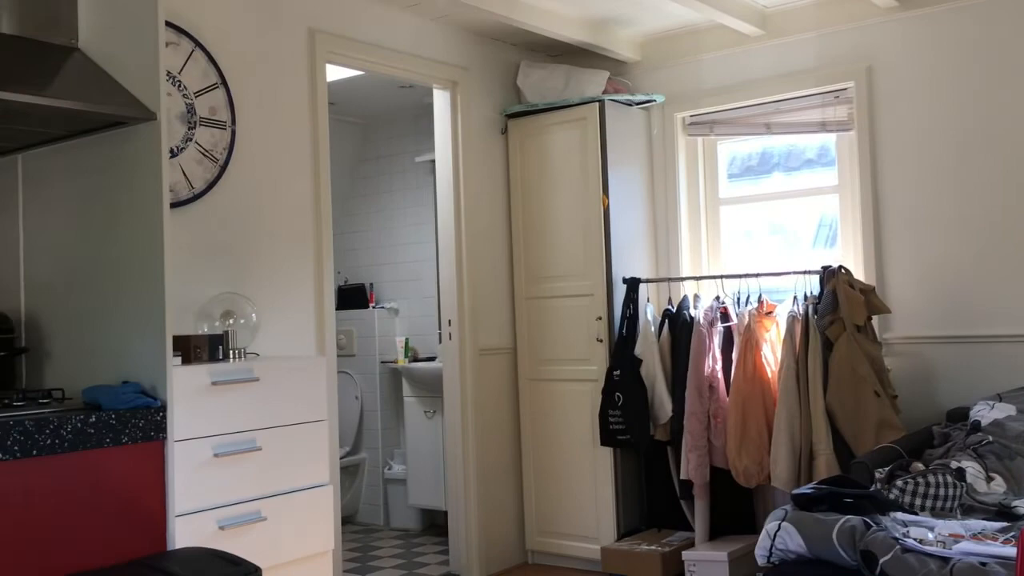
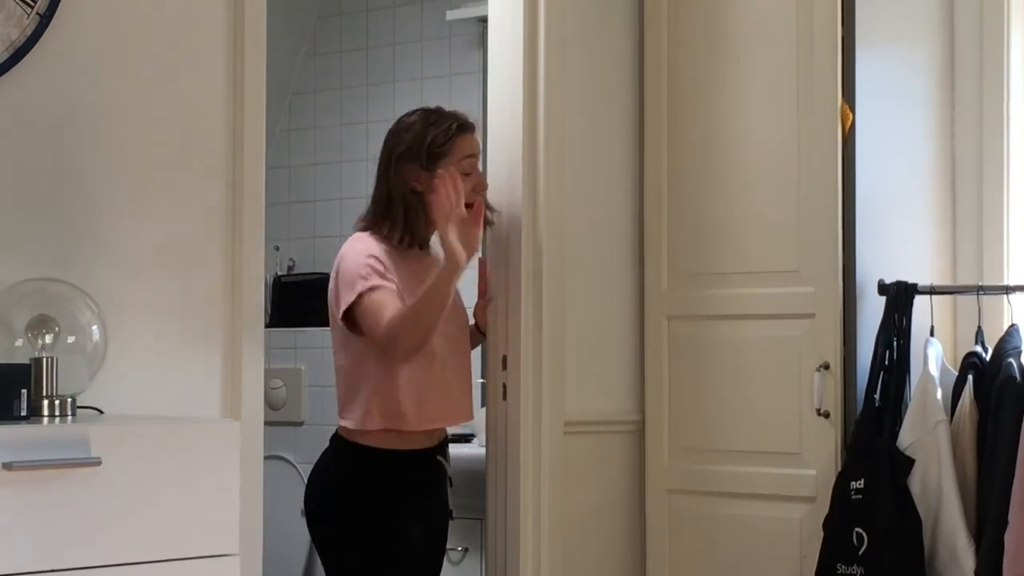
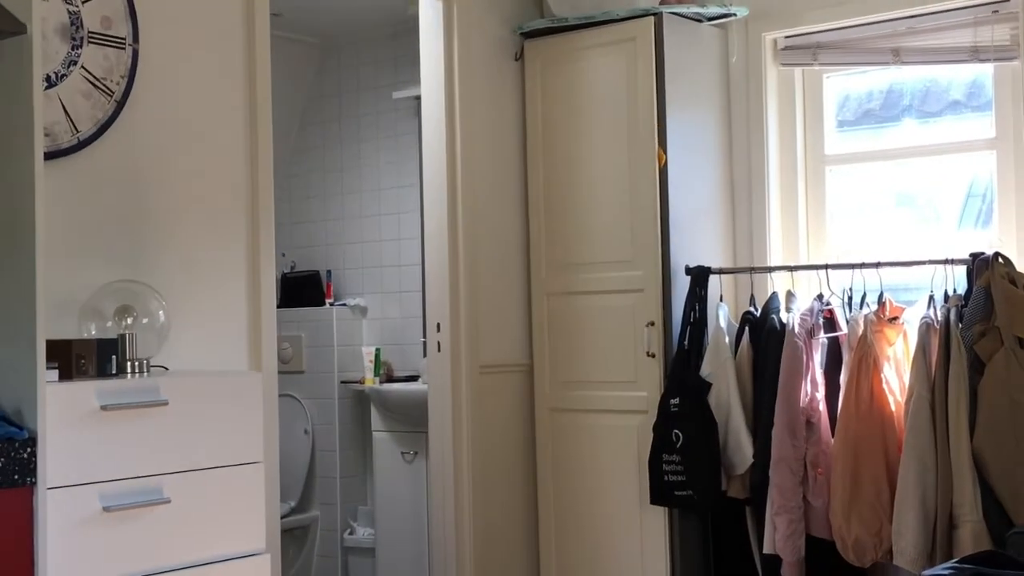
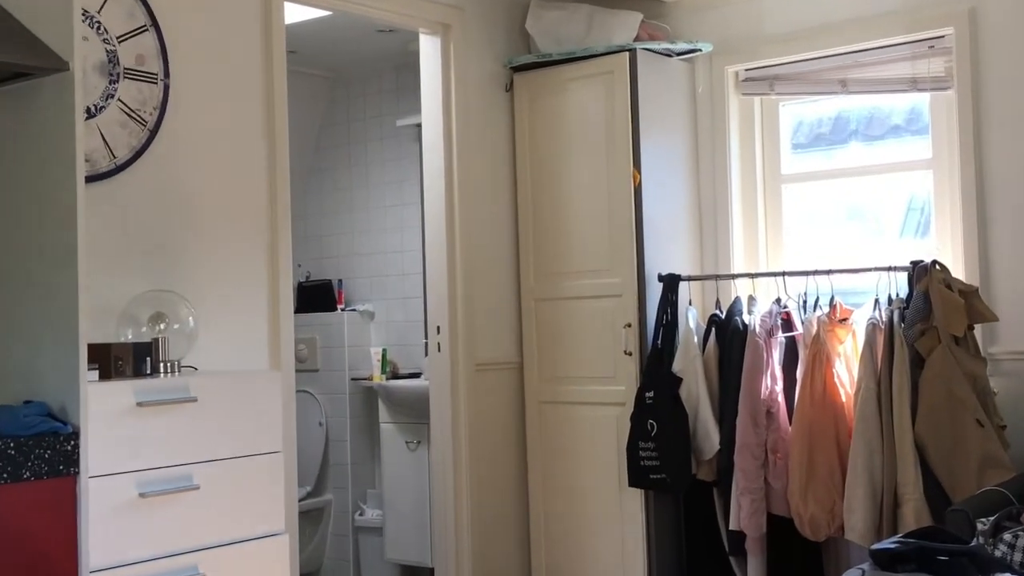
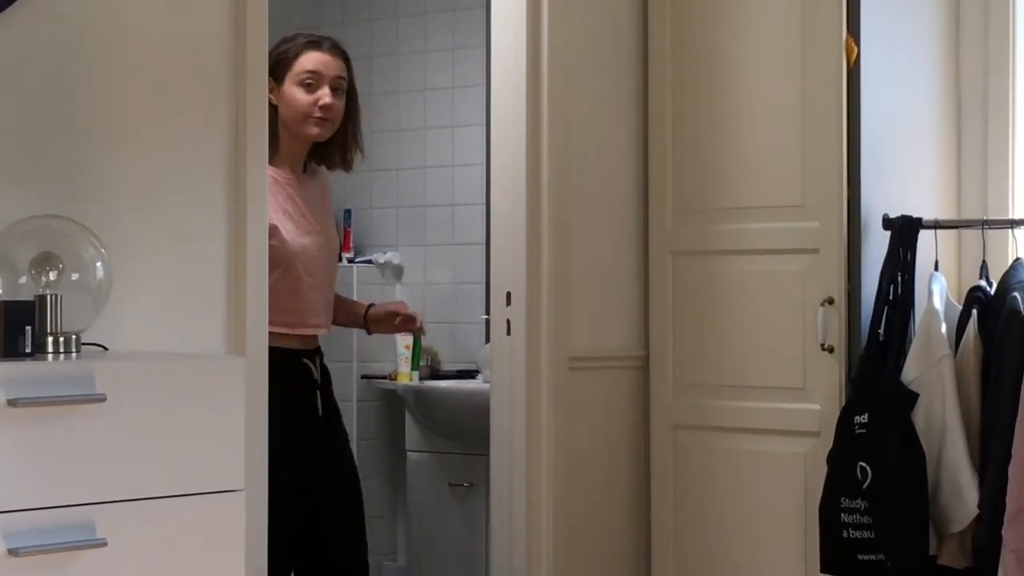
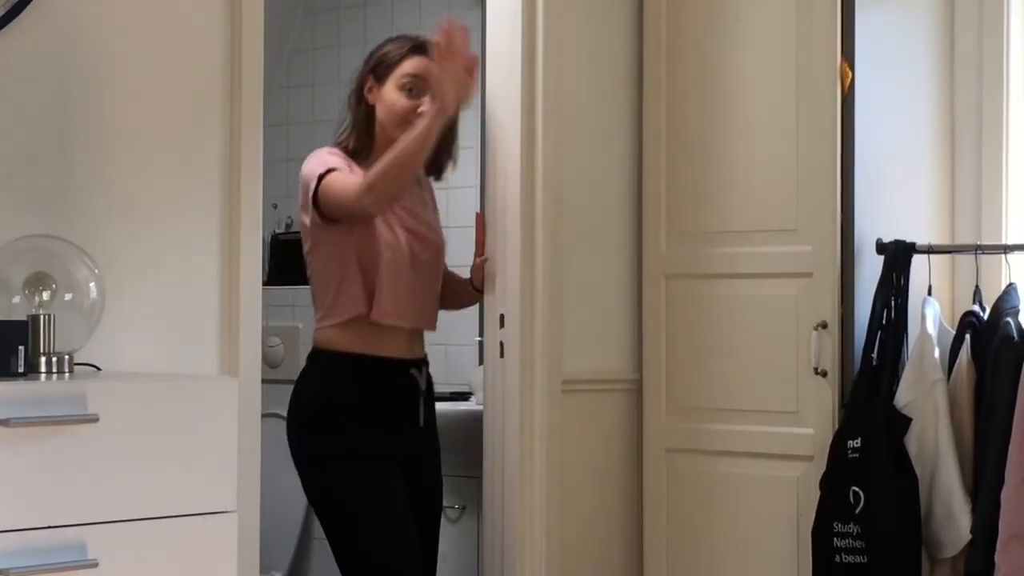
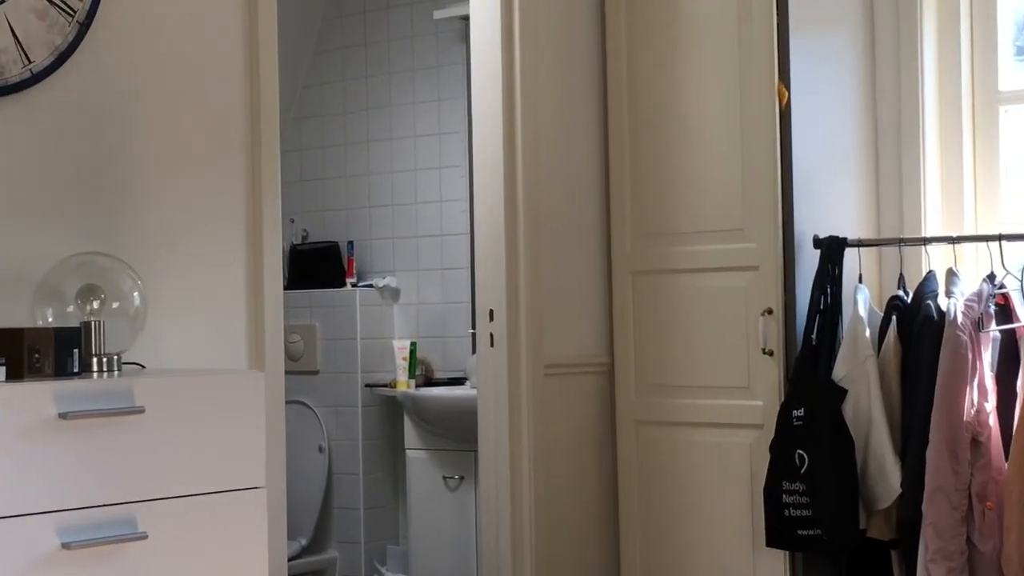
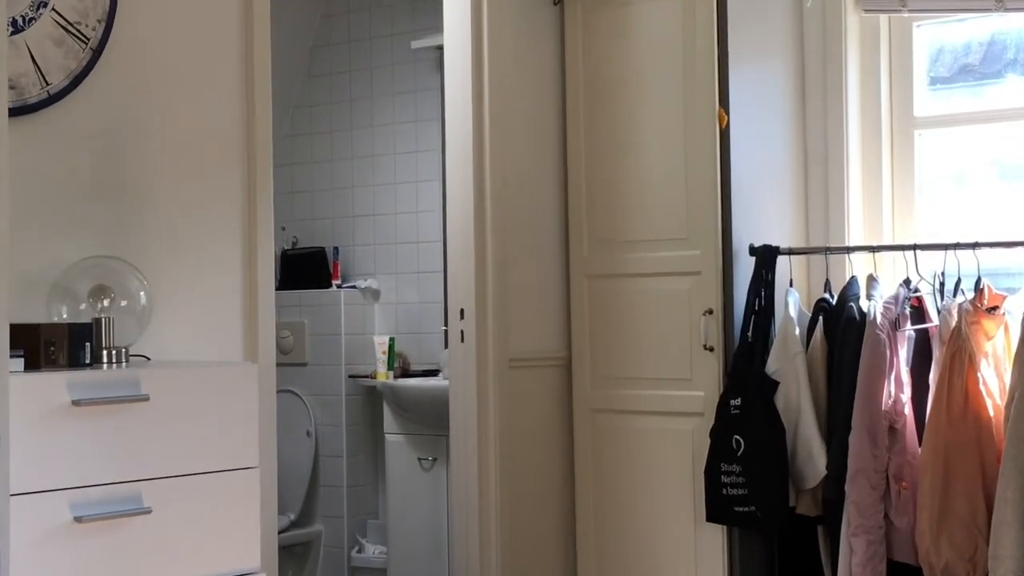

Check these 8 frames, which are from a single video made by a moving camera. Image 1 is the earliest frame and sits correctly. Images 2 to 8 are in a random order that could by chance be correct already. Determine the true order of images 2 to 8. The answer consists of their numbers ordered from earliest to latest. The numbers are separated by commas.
4, 3, 8, 7, 5, 6, 2
